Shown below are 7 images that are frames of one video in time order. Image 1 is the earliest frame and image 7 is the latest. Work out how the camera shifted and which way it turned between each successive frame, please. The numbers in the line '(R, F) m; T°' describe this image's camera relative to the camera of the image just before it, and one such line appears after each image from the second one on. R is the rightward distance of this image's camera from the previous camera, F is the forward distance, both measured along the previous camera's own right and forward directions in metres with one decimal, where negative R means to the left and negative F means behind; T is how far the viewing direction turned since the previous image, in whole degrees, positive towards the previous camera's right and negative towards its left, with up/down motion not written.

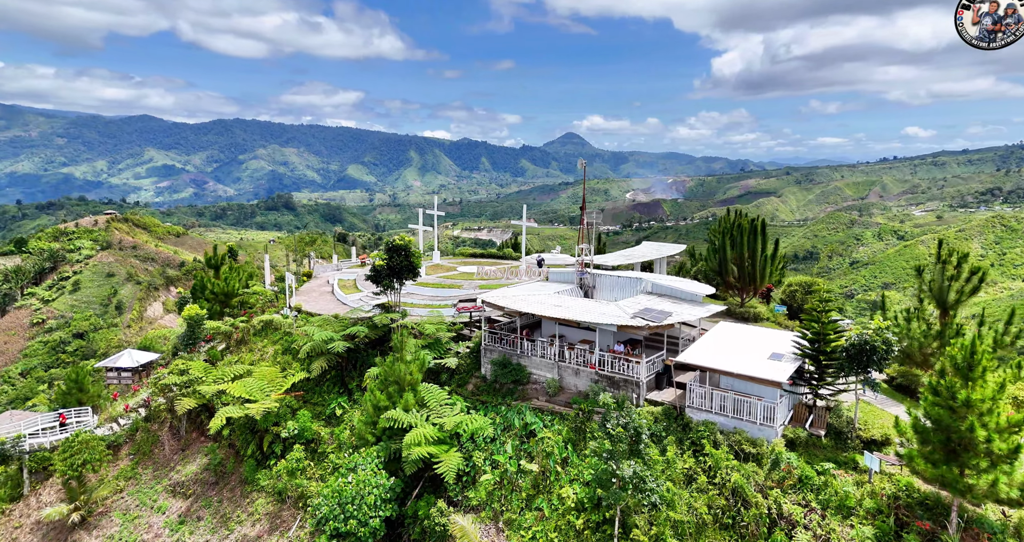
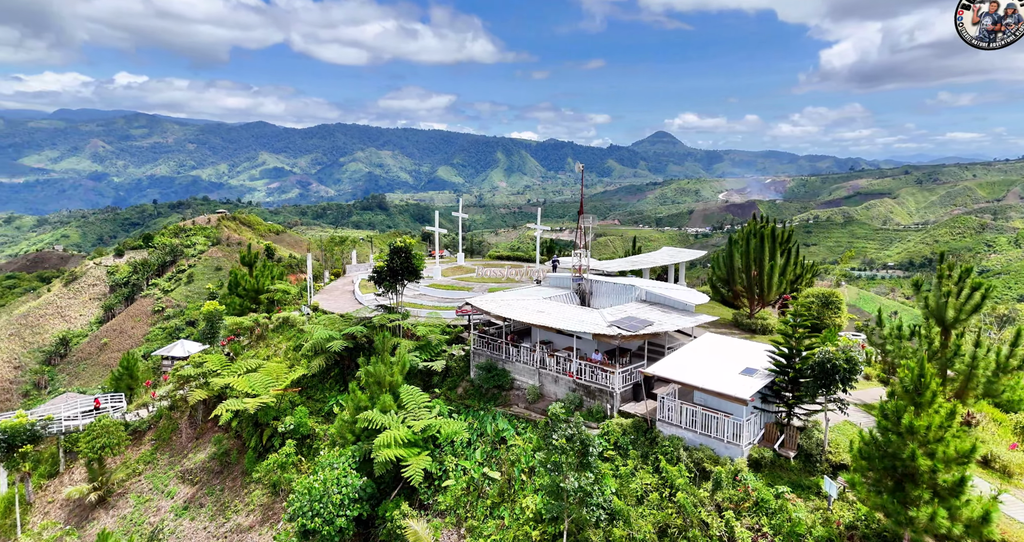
(+4.4, +0.4) m; -9°
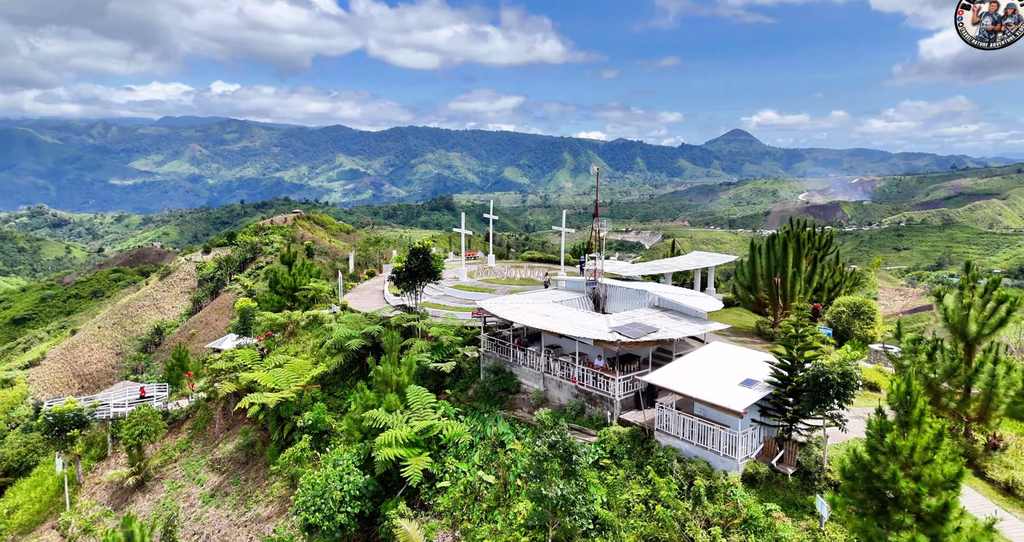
(+2.5, +0.3) m; -7°
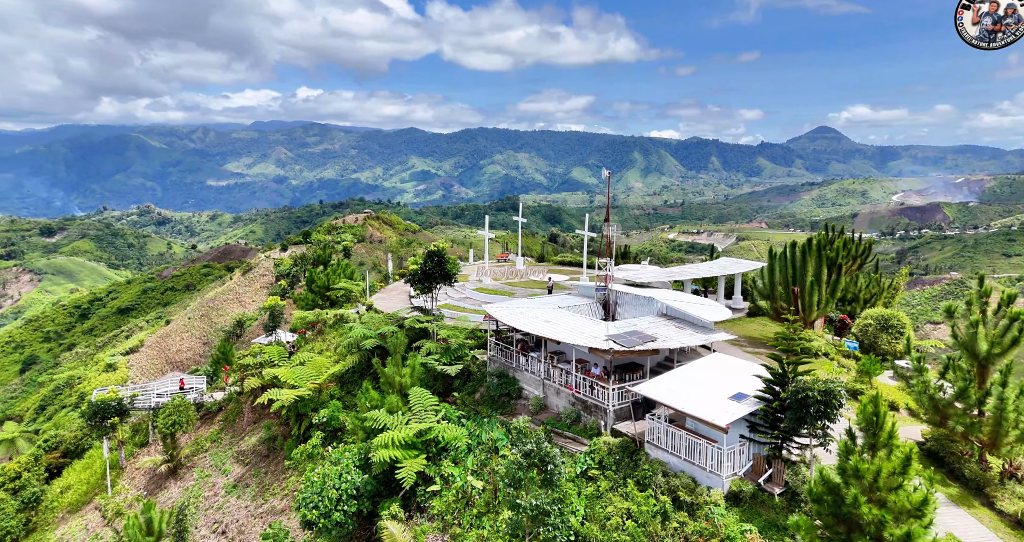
(+2.7, +0.4) m; -7°
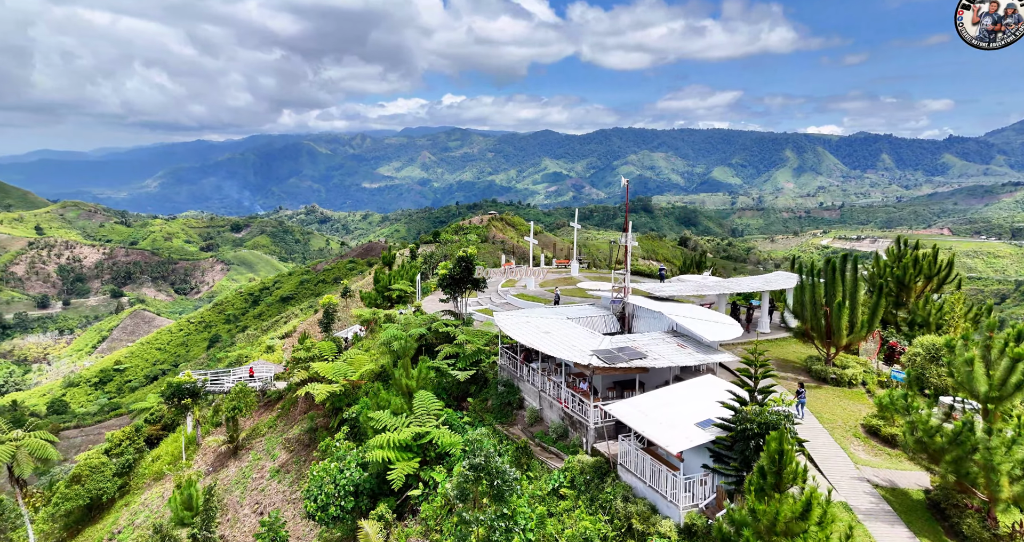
(+5.1, +1.4) m; -14°
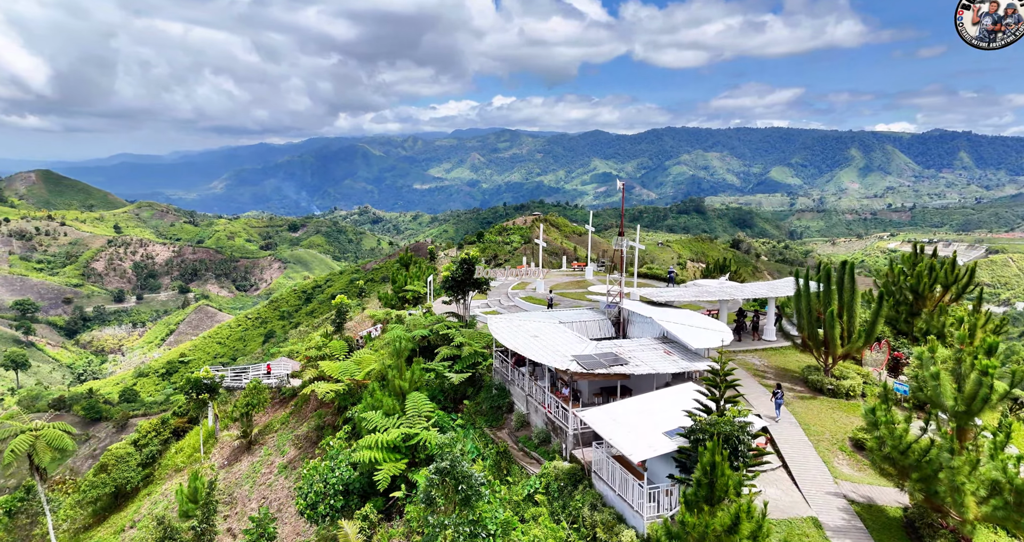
(+2.3, +0.6) m; -5°
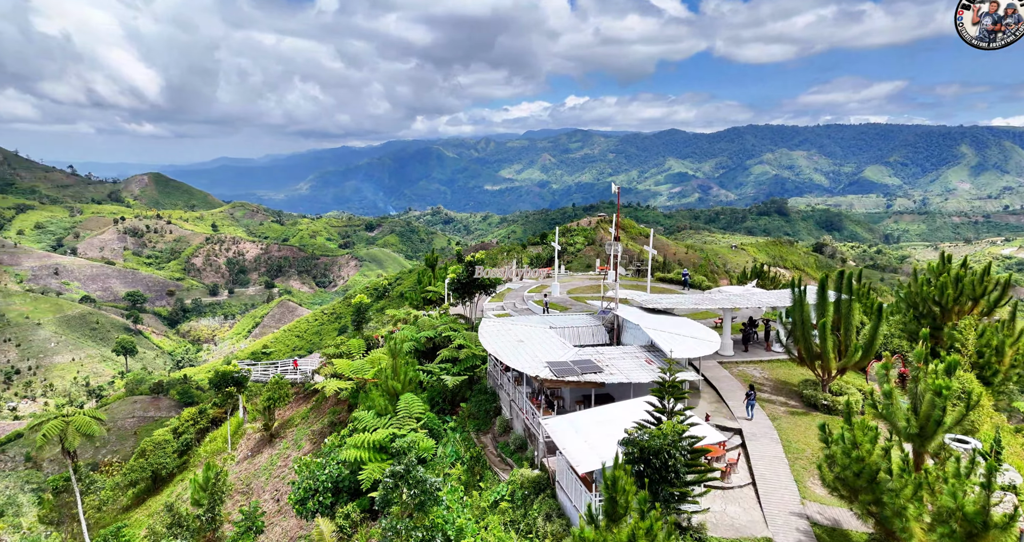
(+3.0, +1.1) m; -7°
